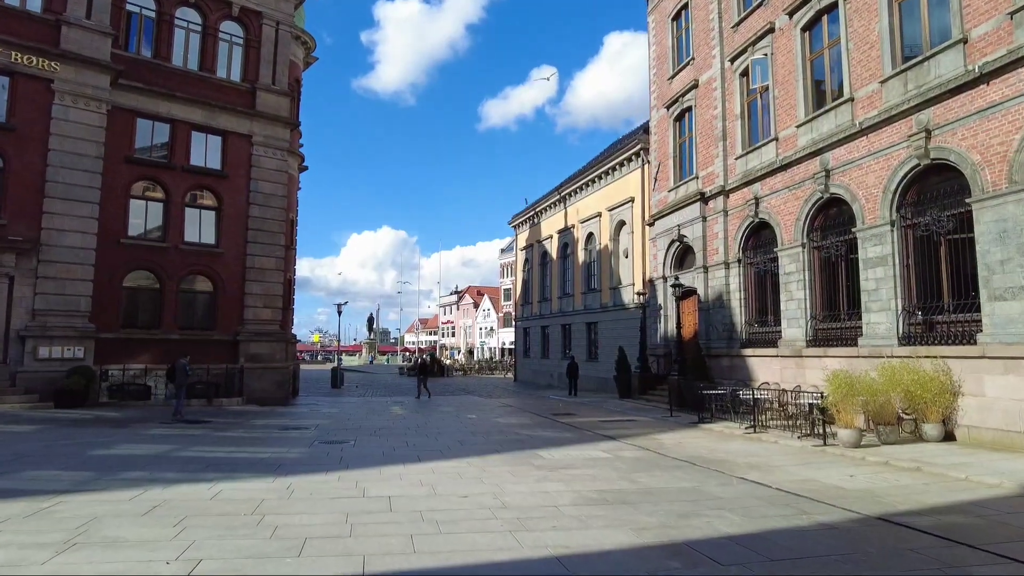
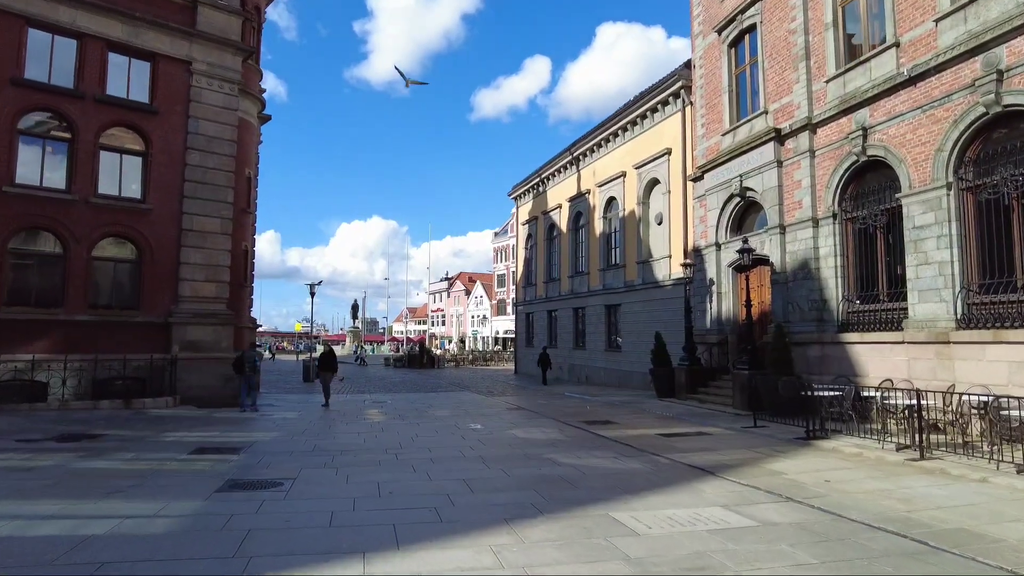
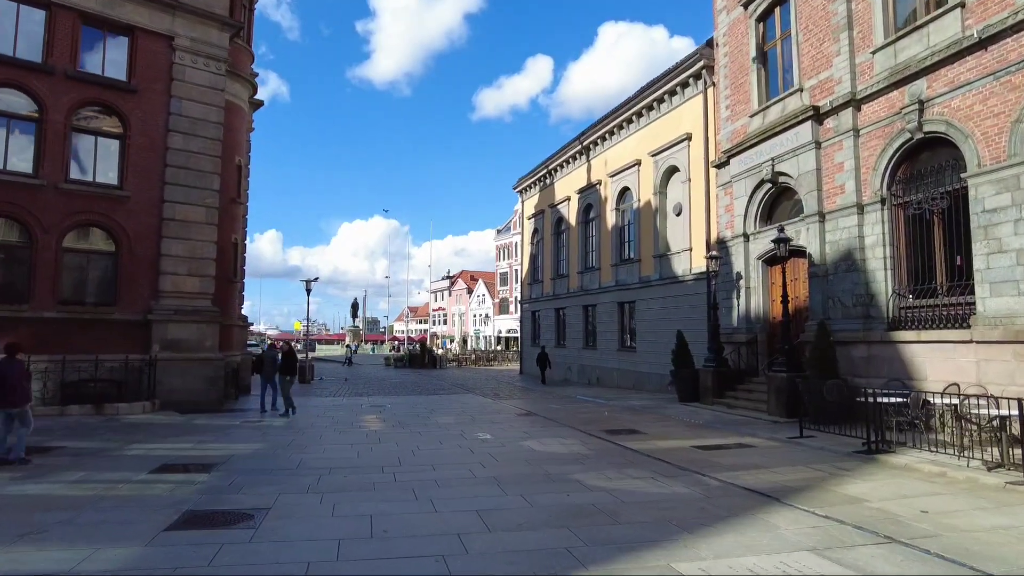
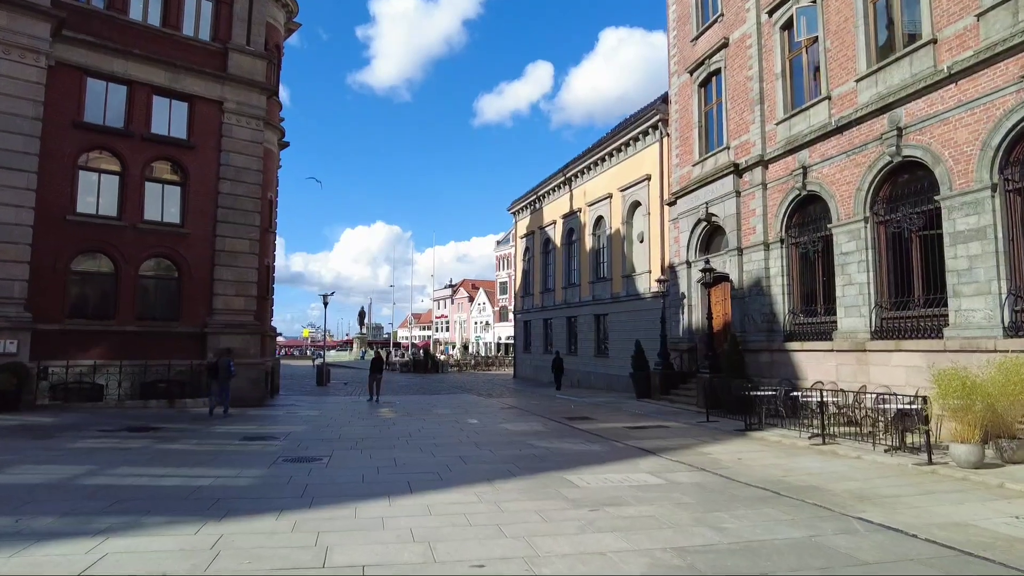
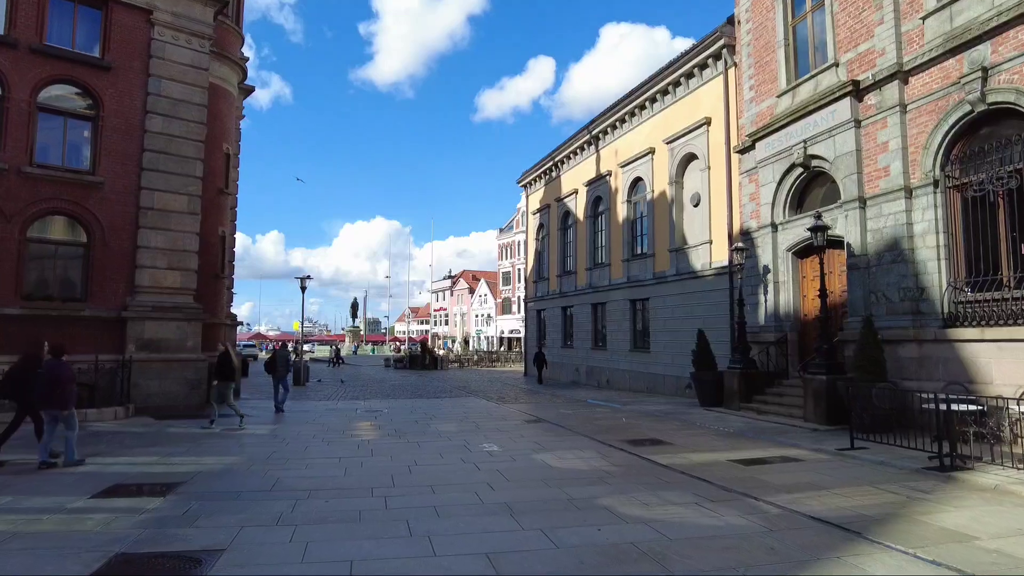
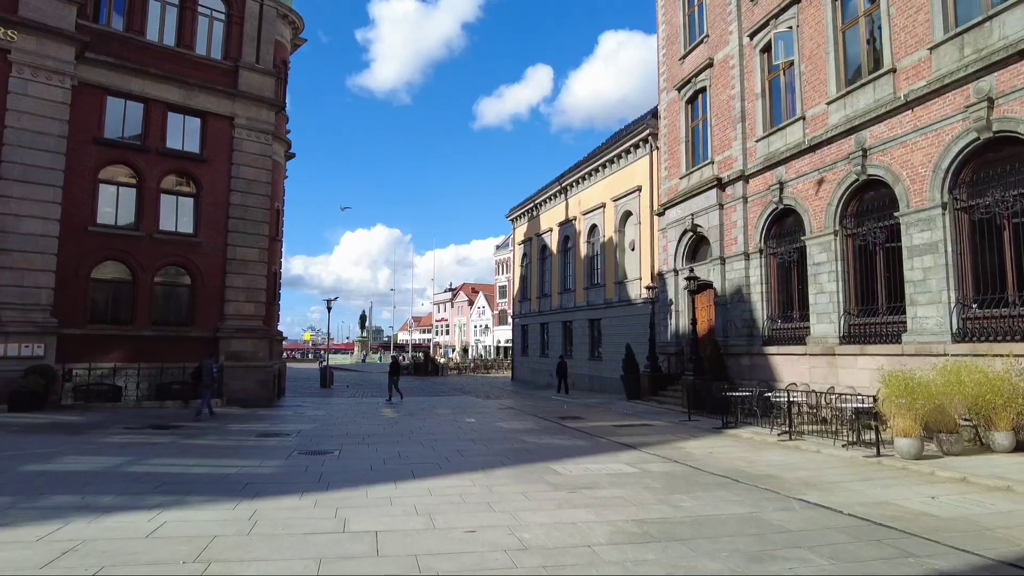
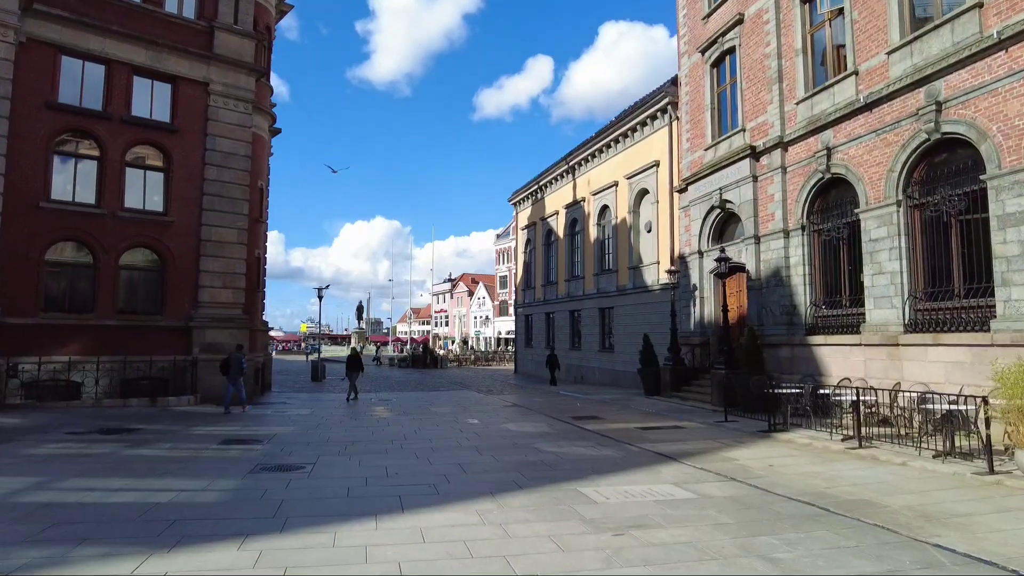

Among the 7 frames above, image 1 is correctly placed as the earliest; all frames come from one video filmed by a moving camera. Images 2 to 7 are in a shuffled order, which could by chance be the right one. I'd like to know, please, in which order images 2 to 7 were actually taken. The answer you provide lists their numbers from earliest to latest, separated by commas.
6, 4, 7, 2, 3, 5
